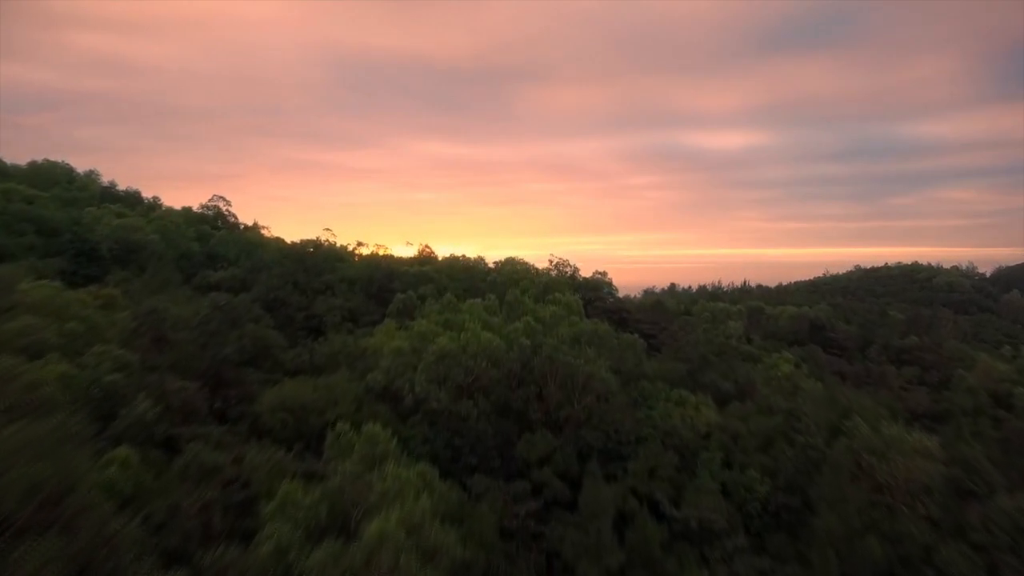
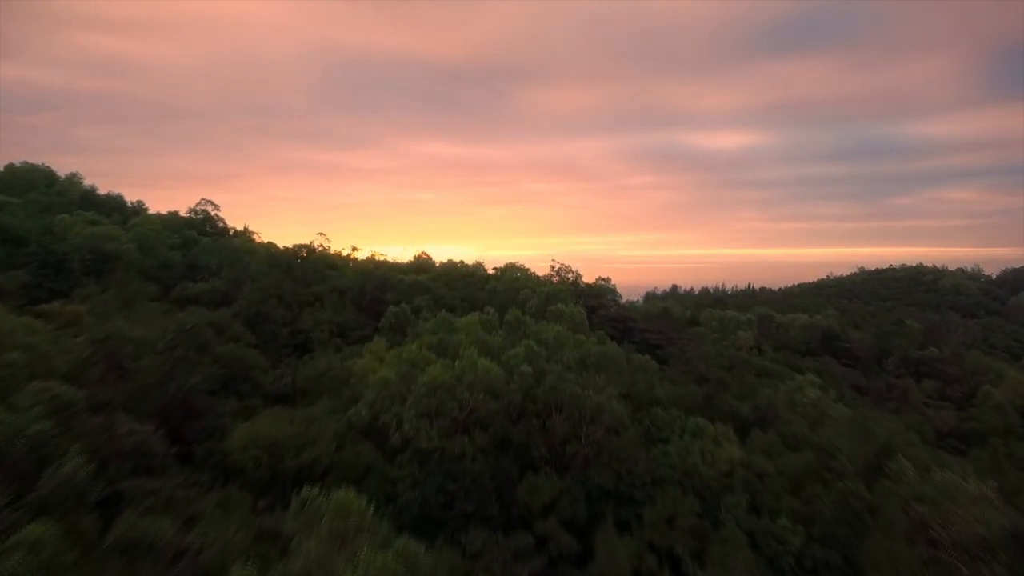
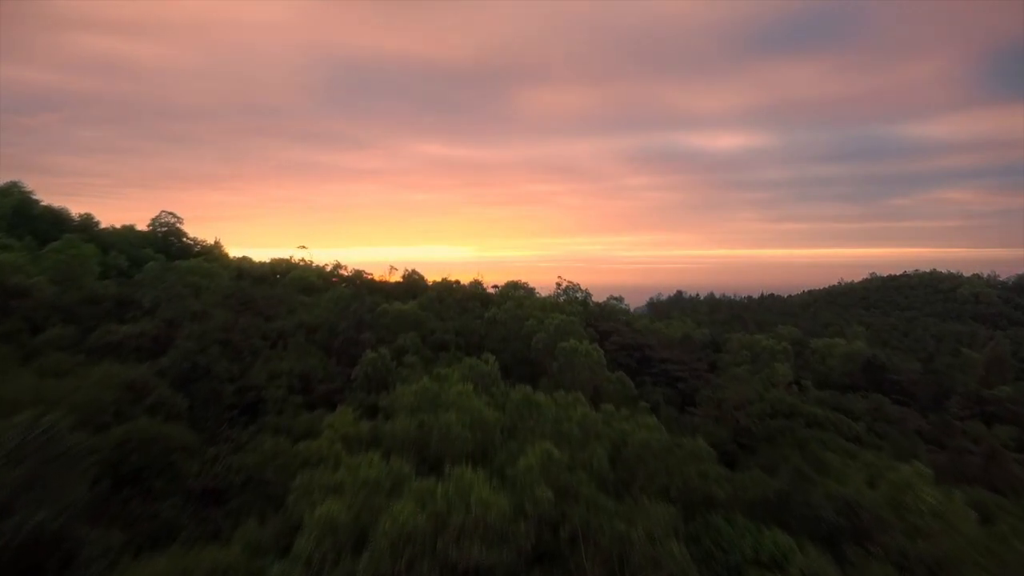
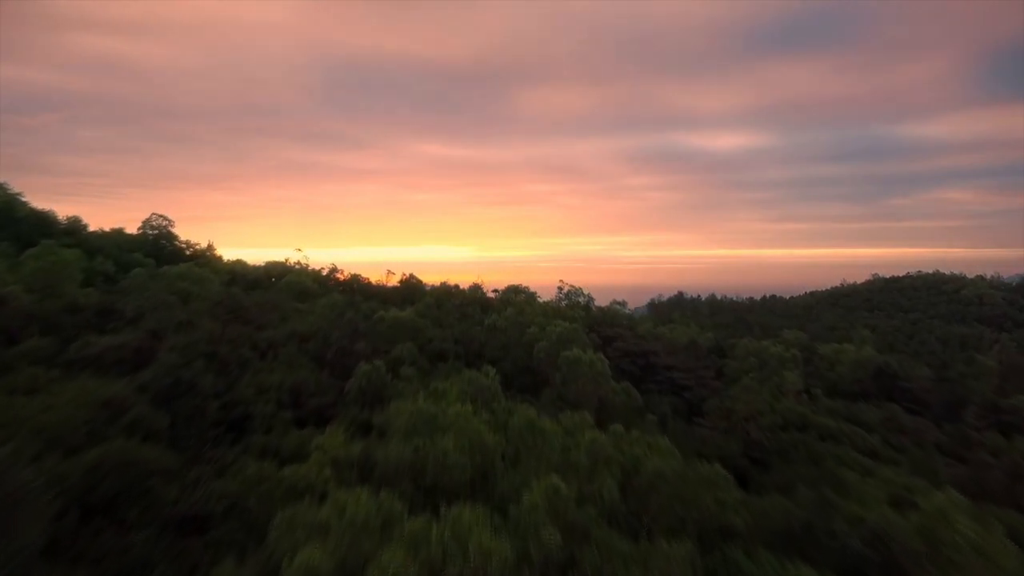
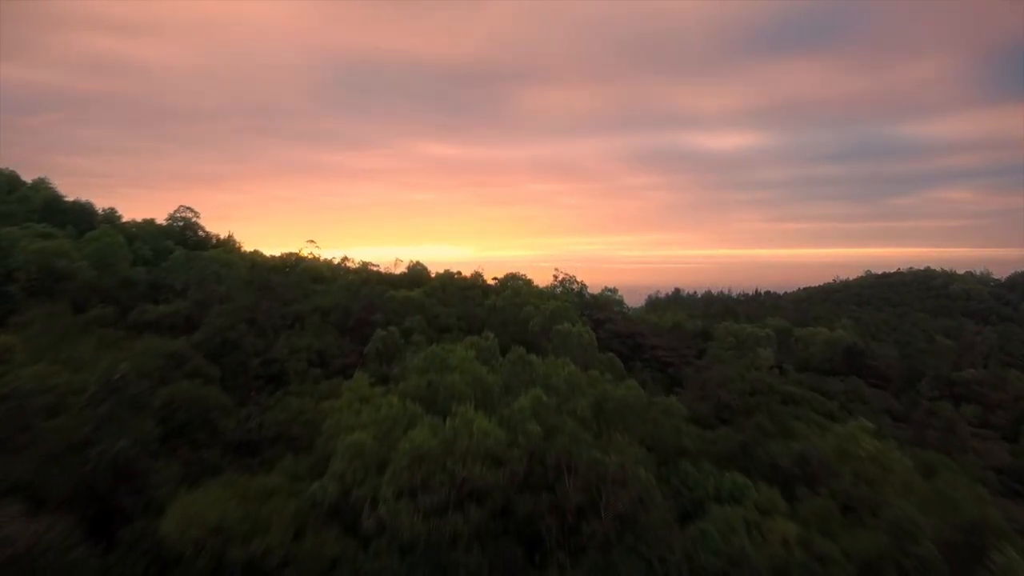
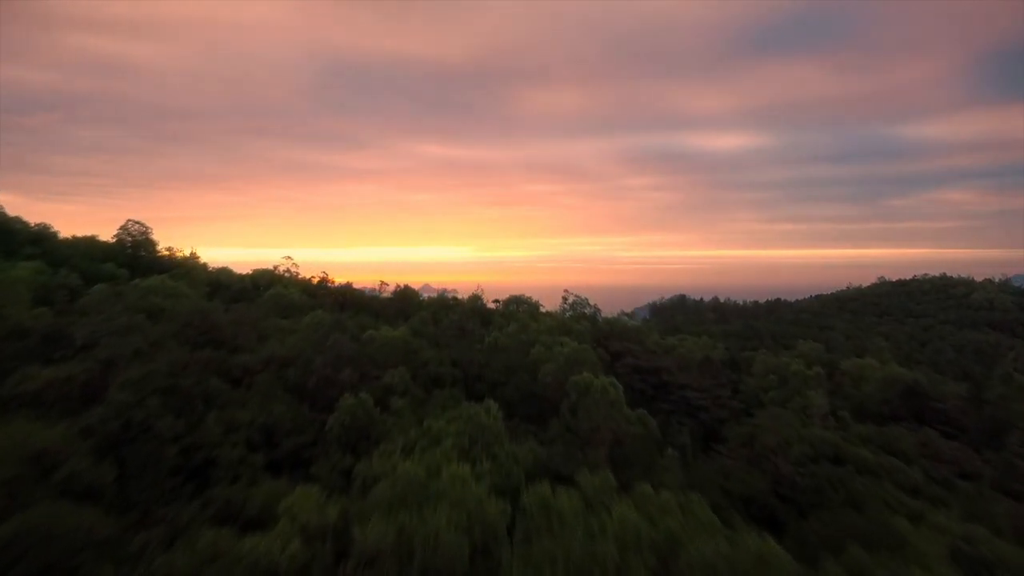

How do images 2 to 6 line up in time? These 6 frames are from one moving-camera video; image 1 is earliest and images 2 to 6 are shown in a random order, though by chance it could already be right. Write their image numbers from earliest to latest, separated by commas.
2, 5, 3, 4, 6
